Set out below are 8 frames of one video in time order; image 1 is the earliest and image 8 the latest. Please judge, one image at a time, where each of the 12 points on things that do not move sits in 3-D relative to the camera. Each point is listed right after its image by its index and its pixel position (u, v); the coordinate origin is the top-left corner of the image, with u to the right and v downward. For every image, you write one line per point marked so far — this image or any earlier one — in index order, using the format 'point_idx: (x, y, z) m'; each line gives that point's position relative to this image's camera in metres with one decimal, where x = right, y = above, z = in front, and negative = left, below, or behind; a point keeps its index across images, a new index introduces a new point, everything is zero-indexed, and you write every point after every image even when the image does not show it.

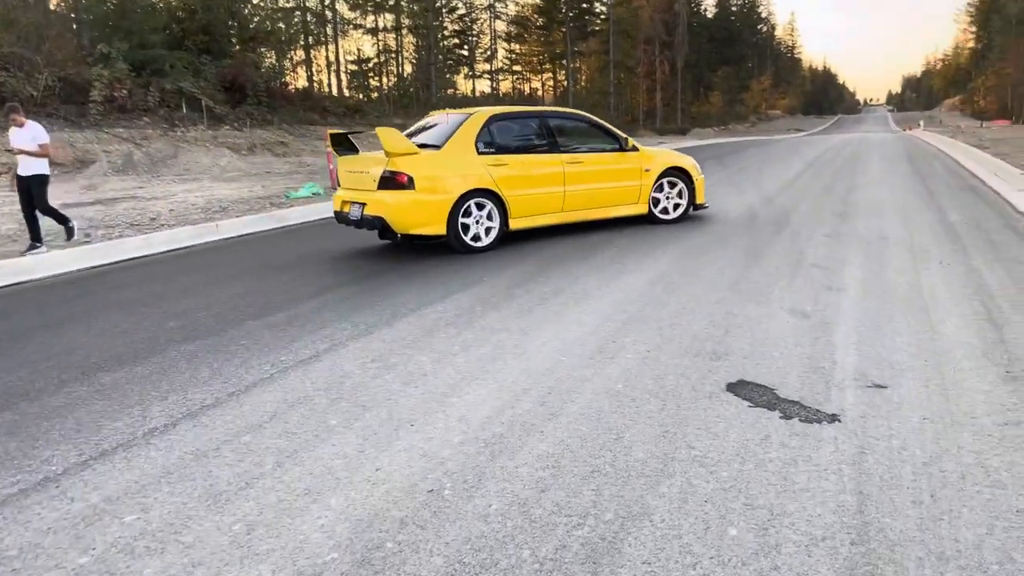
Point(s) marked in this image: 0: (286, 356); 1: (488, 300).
0: (-1.2, -0.4, +4.3) m
1: (-0.2, -0.1, +5.5) m
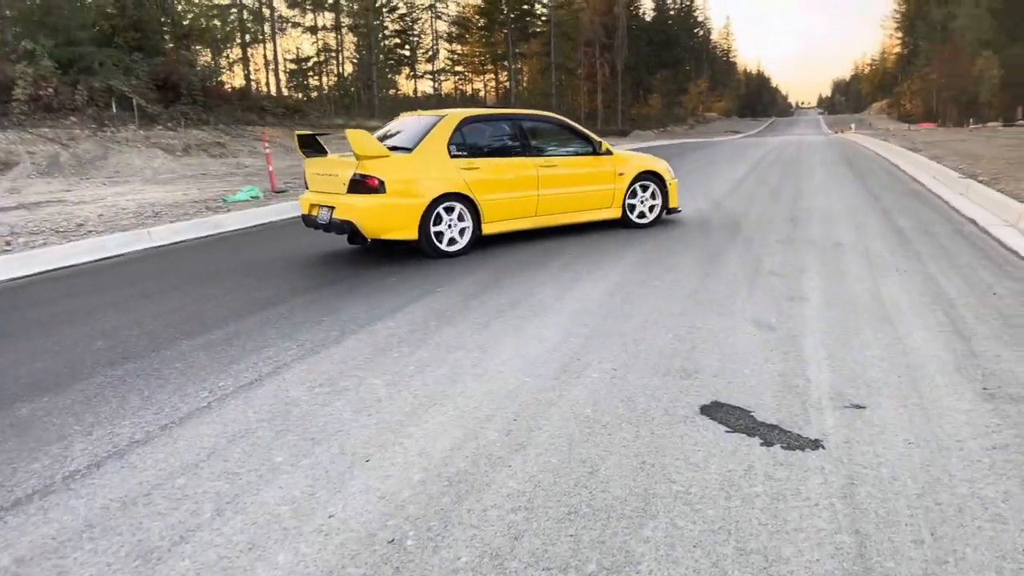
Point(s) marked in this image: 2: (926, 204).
0: (-1.4, -0.5, +4.0) m
1: (-0.4, -0.2, +5.2) m
2: (+5.0, +1.0, +10.1) m
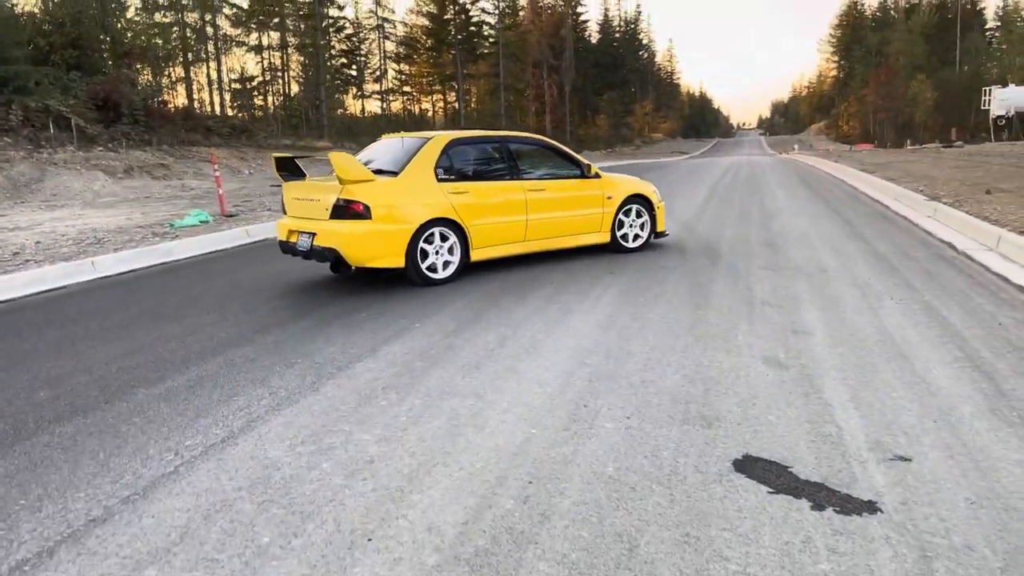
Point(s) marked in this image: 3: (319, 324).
0: (-1.4, -0.6, +3.5) m
1: (-0.5, -0.4, +4.8) m
2: (+4.6, +0.7, +10.1) m
3: (-1.3, -0.2, +5.7) m
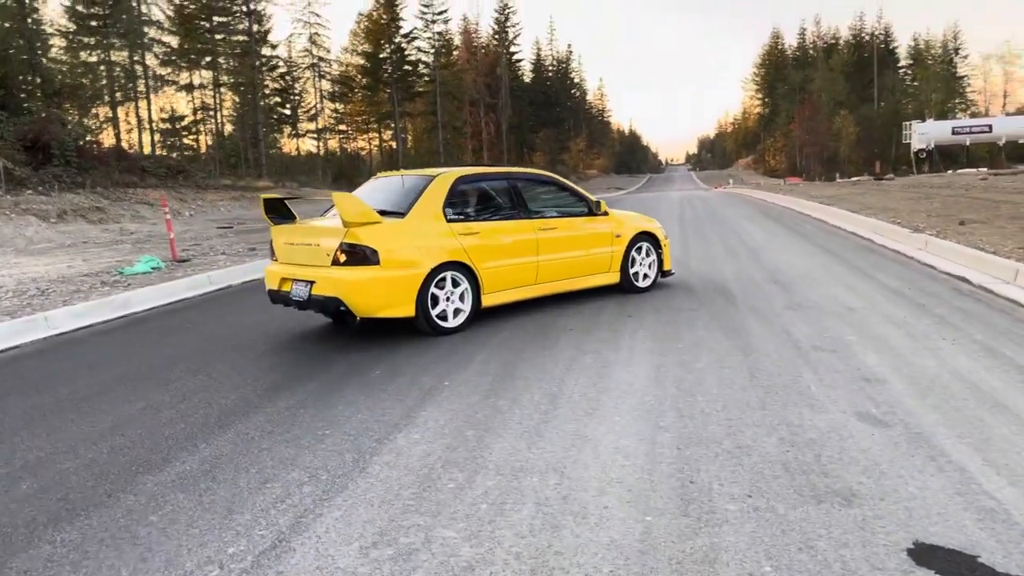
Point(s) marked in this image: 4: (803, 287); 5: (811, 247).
0: (-1.0, -0.9, +2.9) m
1: (-0.2, -0.7, +4.2) m
2: (+4.5, +0.3, +9.9) m
3: (-1.1, -0.6, +5.1) m
4: (+2.8, 0.0, +8.0) m
5: (+4.2, +0.6, +11.8) m
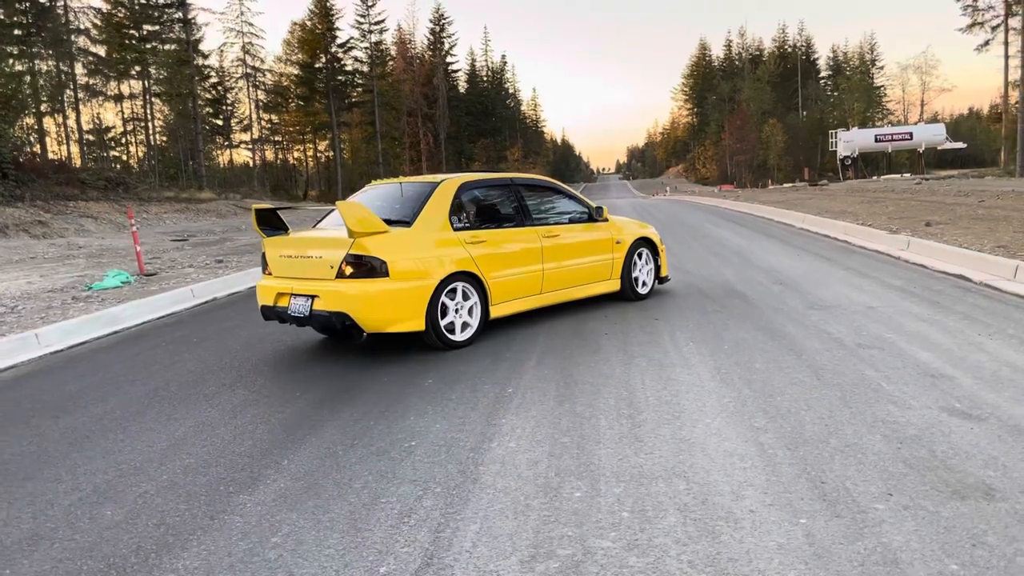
0: (-0.4, -0.9, +2.7) m
1: (+0.2, -0.7, +4.1) m
2: (+4.4, +0.3, +10.2) m
3: (-0.7, -0.6, +4.9) m
4: (+2.9, 0.0, +8.1) m
5: (+4.0, +0.5, +12.0) m
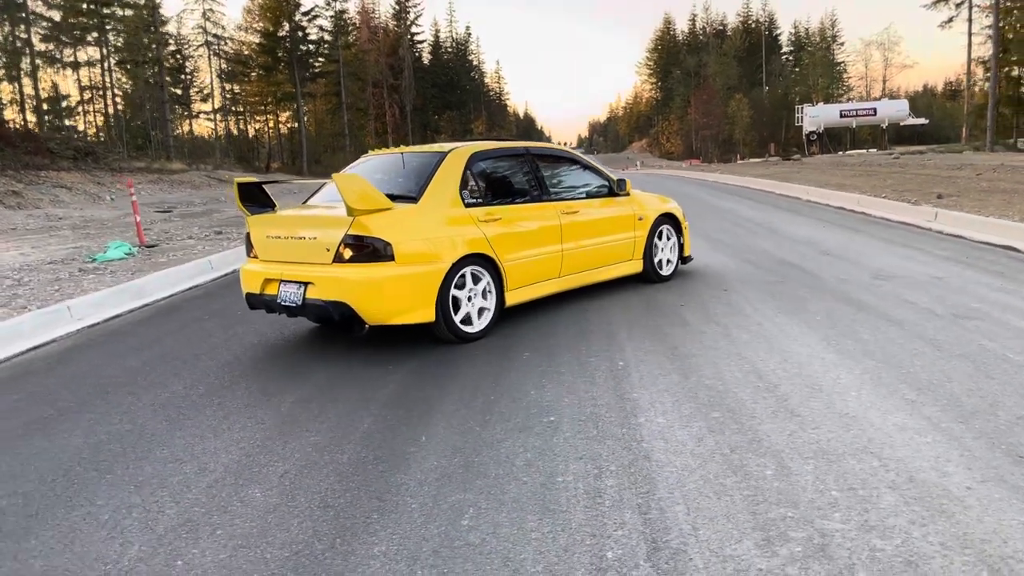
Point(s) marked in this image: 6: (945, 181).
0: (+0.3, -0.8, +2.5) m
1: (+0.9, -0.5, +4.0) m
2: (+4.8, +0.7, +10.1) m
3: (-0.1, -0.5, +4.7) m
4: (+3.4, +0.3, +8.0) m
5: (+4.3, +0.9, +11.9) m
6: (+8.9, +2.2, +17.2) m
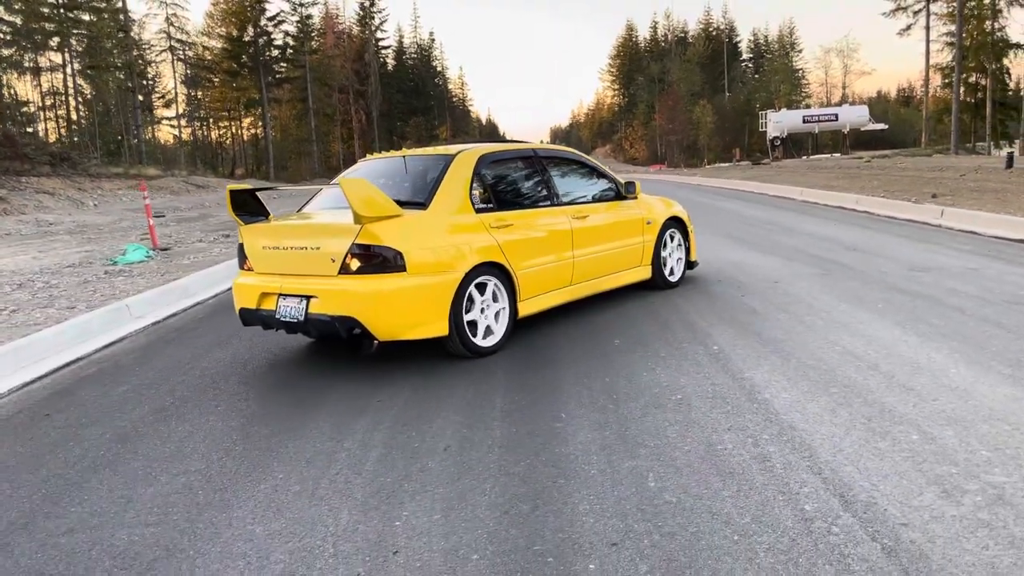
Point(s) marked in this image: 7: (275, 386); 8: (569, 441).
0: (+1.0, -0.7, +2.7) m
1: (+1.5, -0.4, +4.2) m
2: (+5.2, +0.7, +10.5) m
3: (+0.5, -0.4, +4.9) m
4: (+3.8, +0.3, +8.4) m
5: (+4.6, +1.0, +12.3) m
6: (+8.9, +2.2, +17.8) m
7: (-1.4, -0.6, +4.8) m
8: (+0.3, -0.6, +3.5) m
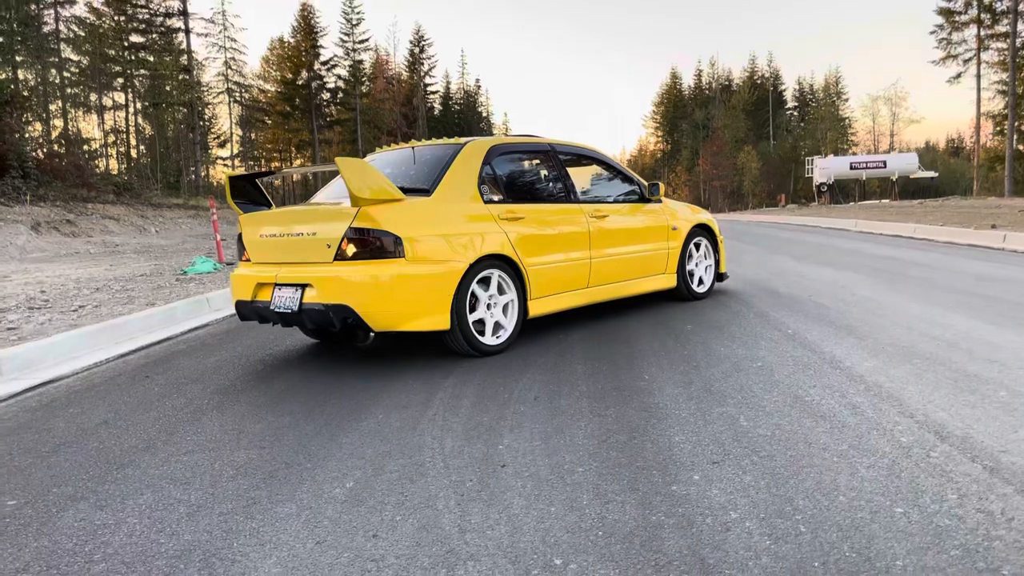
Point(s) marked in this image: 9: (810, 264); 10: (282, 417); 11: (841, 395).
0: (+1.3, -0.5, +2.8) m
1: (+1.9, -0.3, +4.3) m
2: (+5.9, +0.5, +10.5) m
3: (+0.9, -0.3, +5.0) m
4: (+4.4, +0.2, +8.4) m
5: (+5.4, +0.6, +12.3) m
6: (+10.0, +1.5, +17.6) m
7: (-1.0, -0.4, +5.0) m
8: (+0.6, -0.4, +3.6) m
9: (+3.5, +0.3, +9.9) m
10: (-1.0, -0.6, +3.6) m
11: (+1.3, -0.4, +3.4) m
